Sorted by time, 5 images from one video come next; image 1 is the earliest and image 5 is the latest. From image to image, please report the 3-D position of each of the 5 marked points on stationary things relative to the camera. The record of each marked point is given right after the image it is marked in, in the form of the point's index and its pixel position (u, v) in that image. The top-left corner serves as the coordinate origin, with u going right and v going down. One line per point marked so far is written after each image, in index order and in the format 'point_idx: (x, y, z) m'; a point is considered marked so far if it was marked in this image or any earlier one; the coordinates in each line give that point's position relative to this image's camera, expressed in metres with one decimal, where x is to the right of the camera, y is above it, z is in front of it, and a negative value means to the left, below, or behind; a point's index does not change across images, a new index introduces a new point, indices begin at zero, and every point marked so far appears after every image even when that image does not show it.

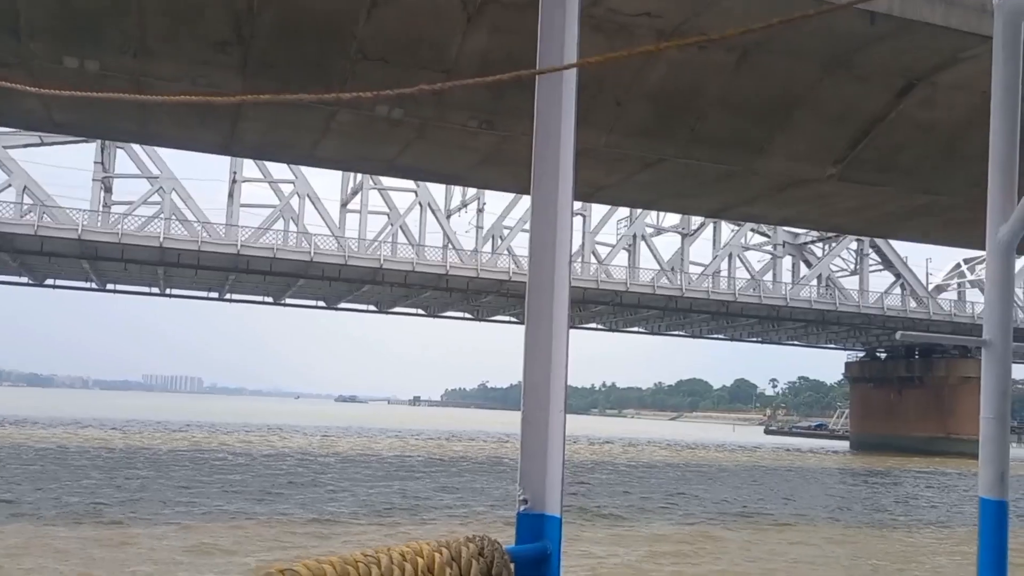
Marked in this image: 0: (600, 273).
0: (+1.9, +0.3, +18.8) m
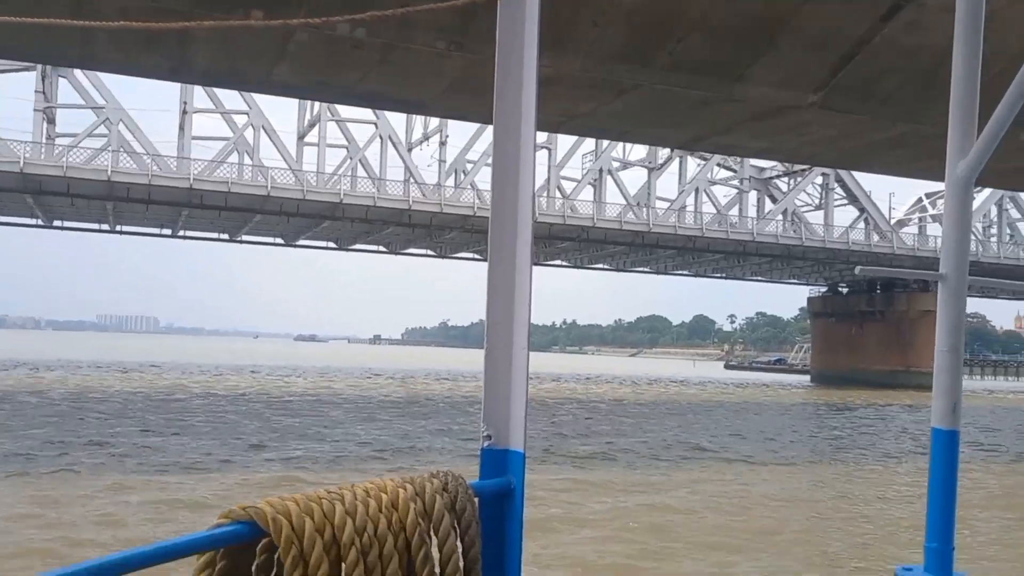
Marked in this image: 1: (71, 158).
0: (+1.1, +1.6, +18.5) m
1: (-9.1, +2.7, +18.7) m
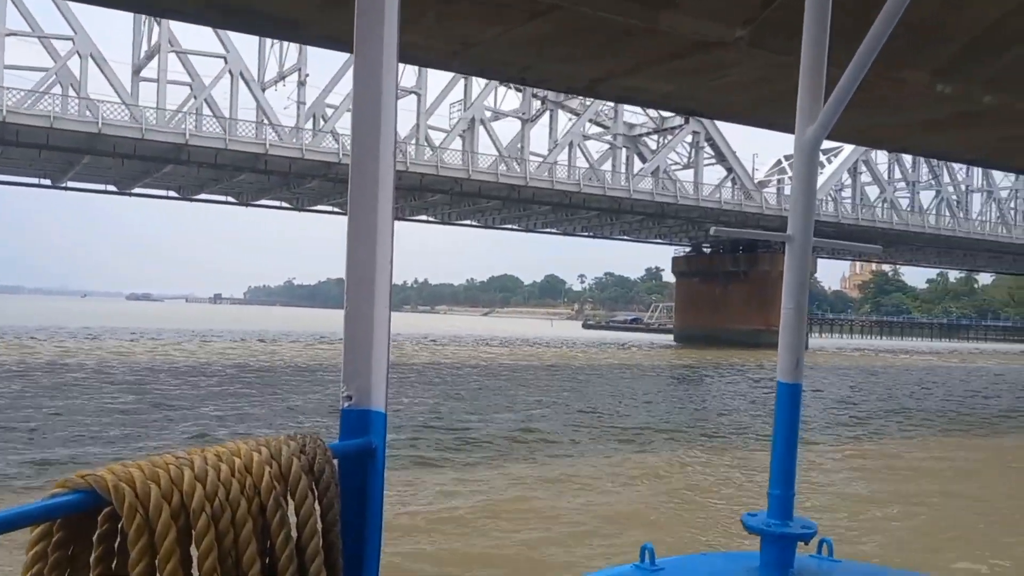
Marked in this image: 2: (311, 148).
0: (-1.4, +2.5, +17.3) m
1: (-11.5, +3.6, +15.8) m
2: (-4.2, +3.0, +19.1) m
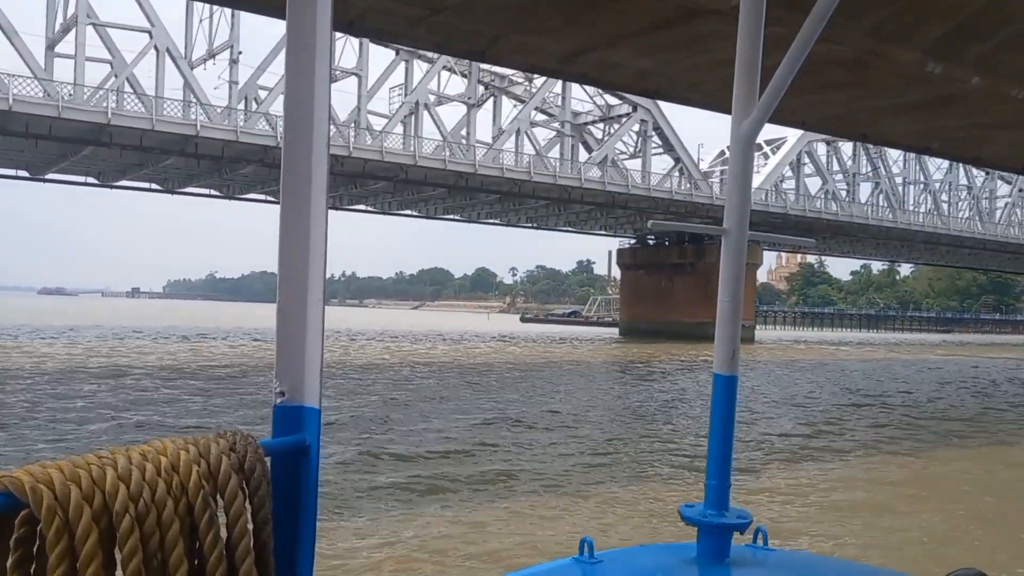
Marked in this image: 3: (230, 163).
0: (-2.4, +2.6, +16.4) m
1: (-12.3, +3.6, +14.1) m
2: (-5.3, +3.1, +18.0) m
3: (-5.9, +2.6, +18.9) m
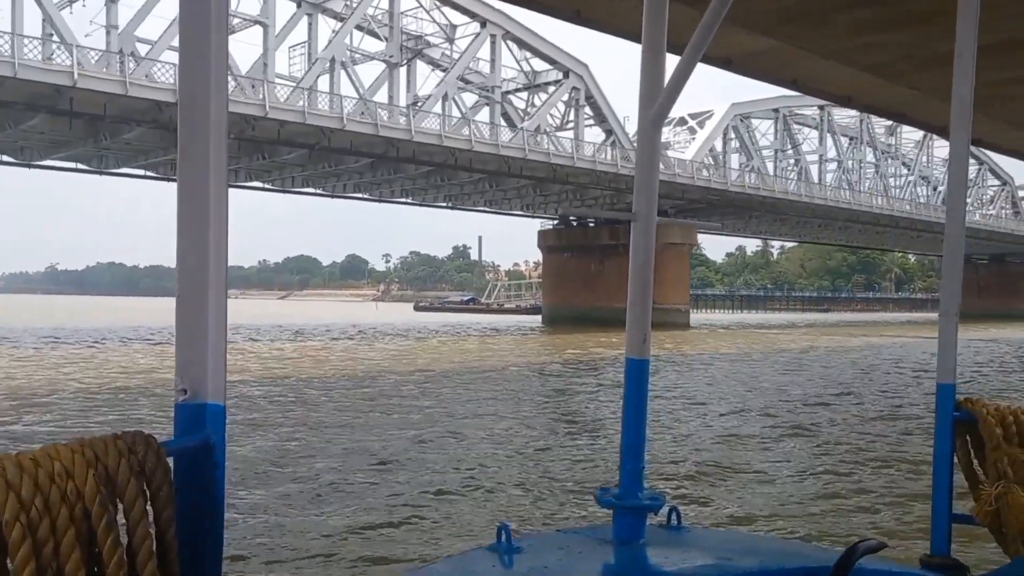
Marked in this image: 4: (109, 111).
0: (-3.4, +2.8, +14.0) m
1: (-12.9, +3.6, +10.2) m
2: (-6.5, +3.3, +15.1) m
3: (-7.2, +2.7, +15.9) m
4: (-7.1, +2.8, +15.5) m
